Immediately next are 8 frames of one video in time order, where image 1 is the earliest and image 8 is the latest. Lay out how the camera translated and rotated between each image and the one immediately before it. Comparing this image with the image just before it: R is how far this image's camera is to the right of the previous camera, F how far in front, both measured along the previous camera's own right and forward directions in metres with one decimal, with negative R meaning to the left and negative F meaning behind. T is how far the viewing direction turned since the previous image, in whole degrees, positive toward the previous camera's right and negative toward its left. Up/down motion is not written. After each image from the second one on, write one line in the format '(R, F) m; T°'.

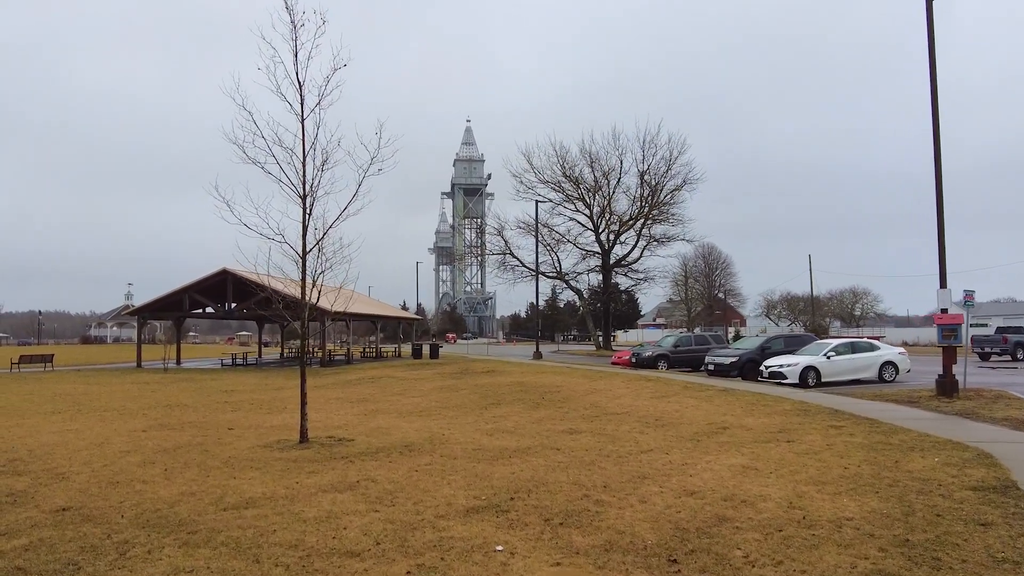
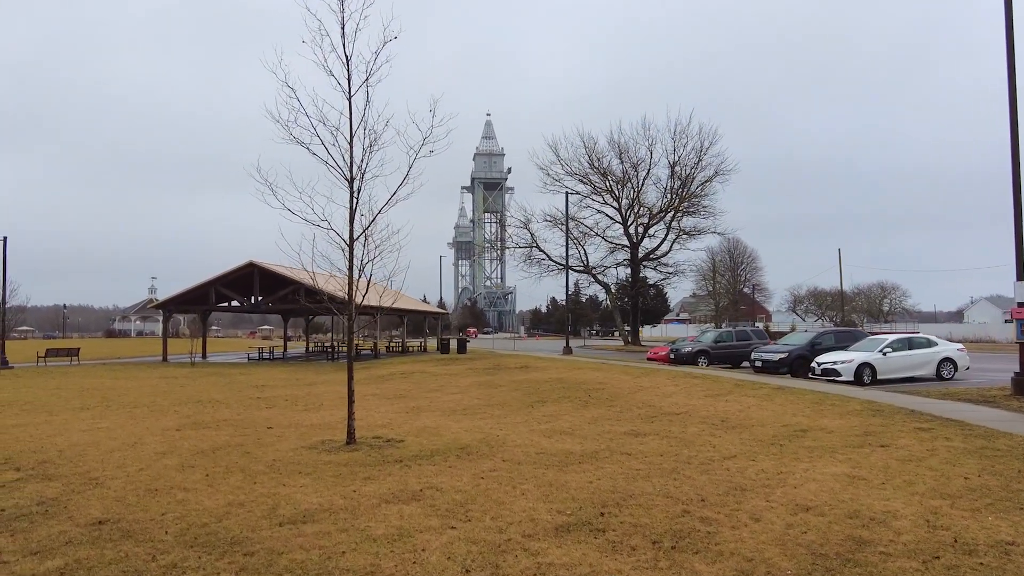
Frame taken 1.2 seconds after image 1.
(-0.5, +0.7) m; -1°
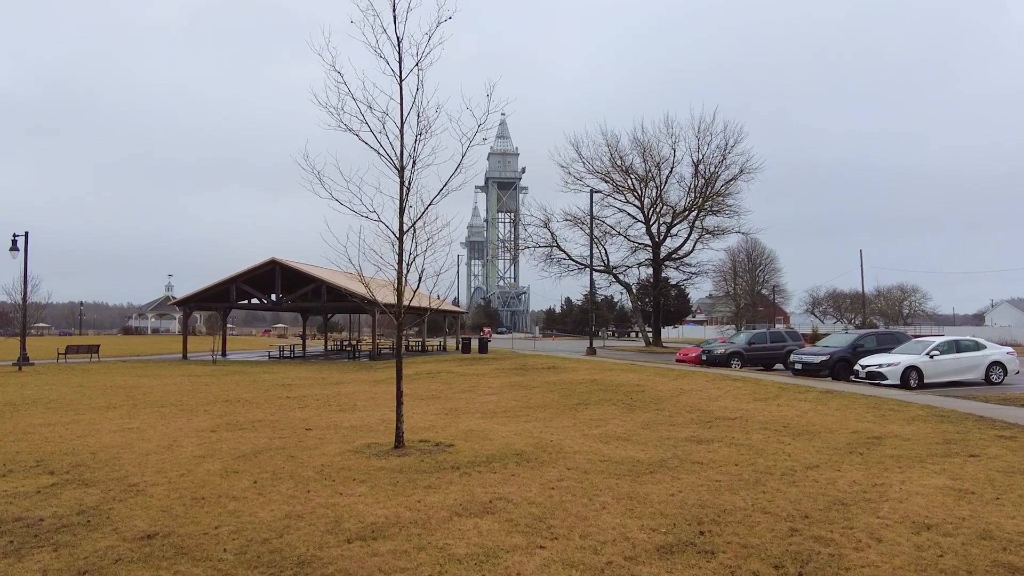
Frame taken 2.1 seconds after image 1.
(-0.5, +0.5) m; -1°
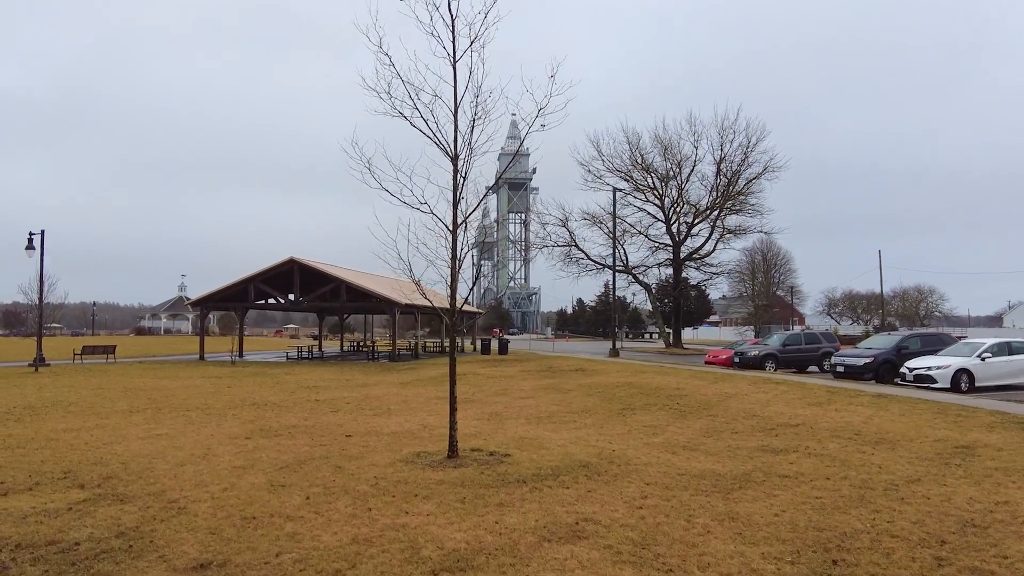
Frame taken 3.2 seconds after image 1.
(-0.5, +0.6) m; -1°
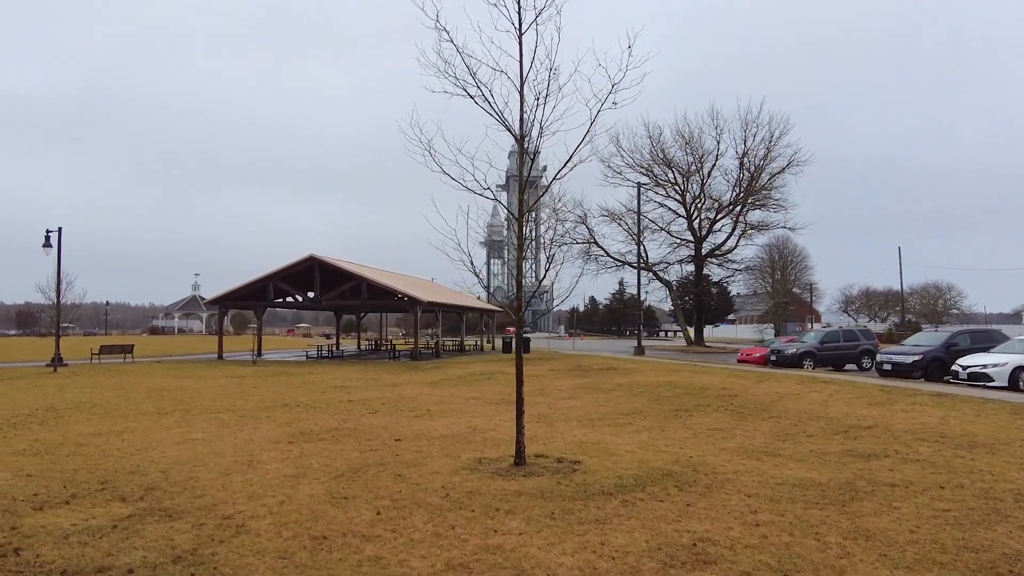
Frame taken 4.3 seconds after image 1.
(-0.6, +0.6) m; -1°
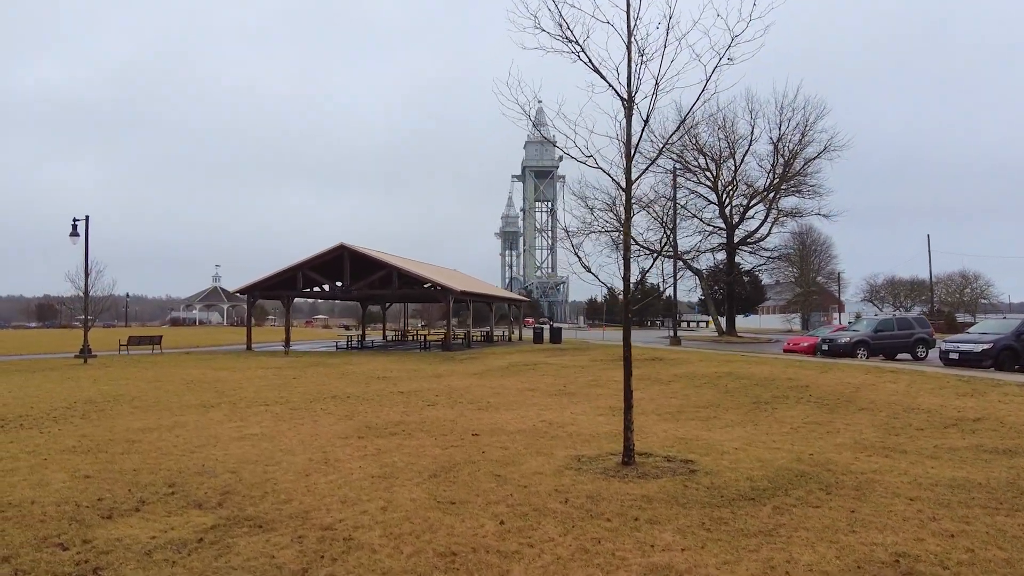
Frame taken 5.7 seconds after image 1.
(-0.7, +0.7) m; -1°
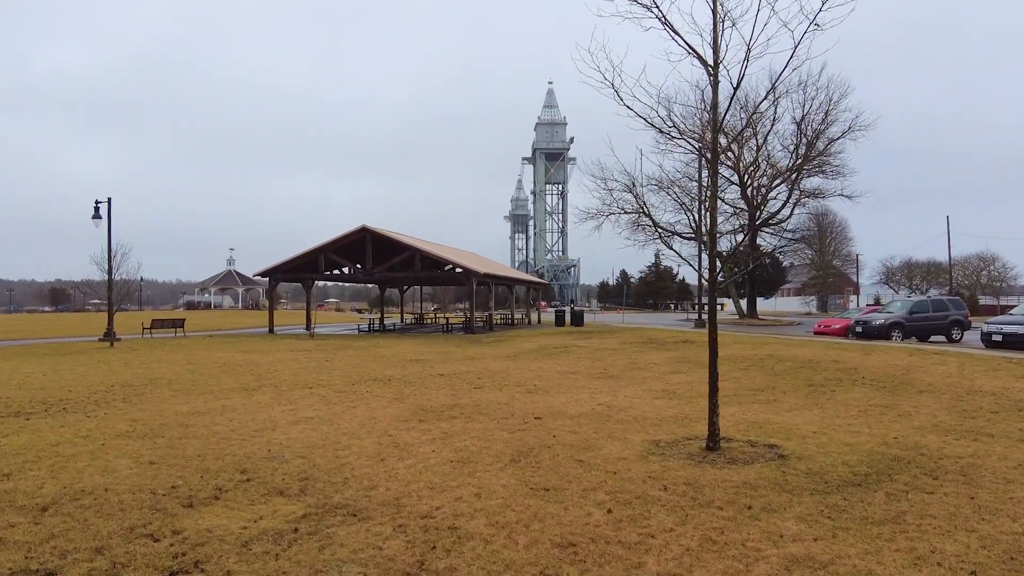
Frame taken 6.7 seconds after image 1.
(-0.5, +0.3) m; -1°
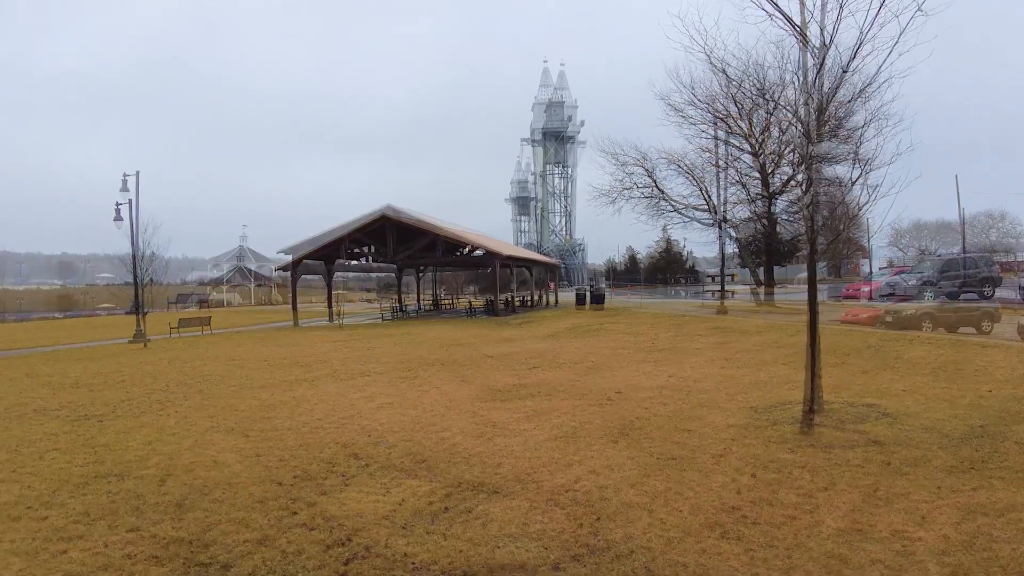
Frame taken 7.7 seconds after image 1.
(-0.7, 0.0) m; 0°
